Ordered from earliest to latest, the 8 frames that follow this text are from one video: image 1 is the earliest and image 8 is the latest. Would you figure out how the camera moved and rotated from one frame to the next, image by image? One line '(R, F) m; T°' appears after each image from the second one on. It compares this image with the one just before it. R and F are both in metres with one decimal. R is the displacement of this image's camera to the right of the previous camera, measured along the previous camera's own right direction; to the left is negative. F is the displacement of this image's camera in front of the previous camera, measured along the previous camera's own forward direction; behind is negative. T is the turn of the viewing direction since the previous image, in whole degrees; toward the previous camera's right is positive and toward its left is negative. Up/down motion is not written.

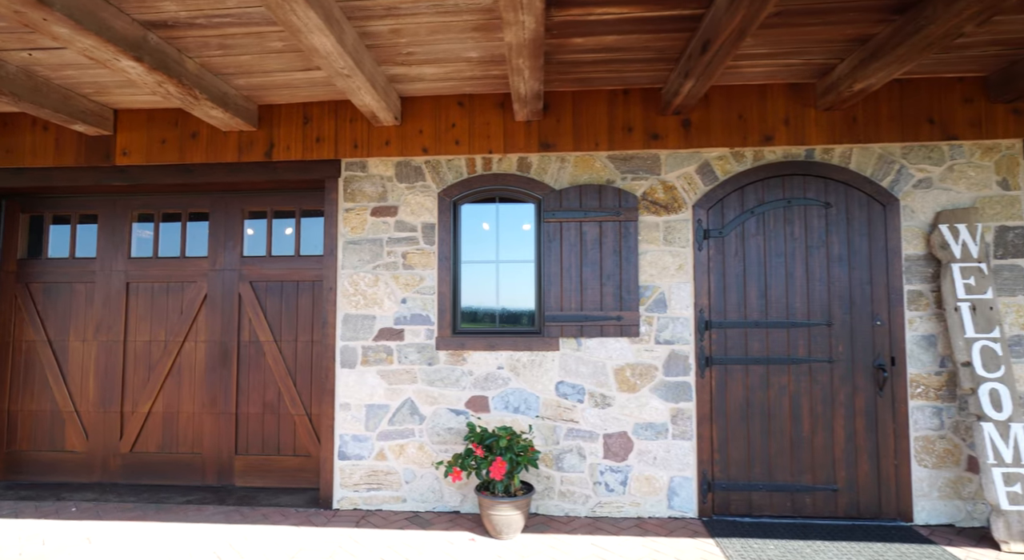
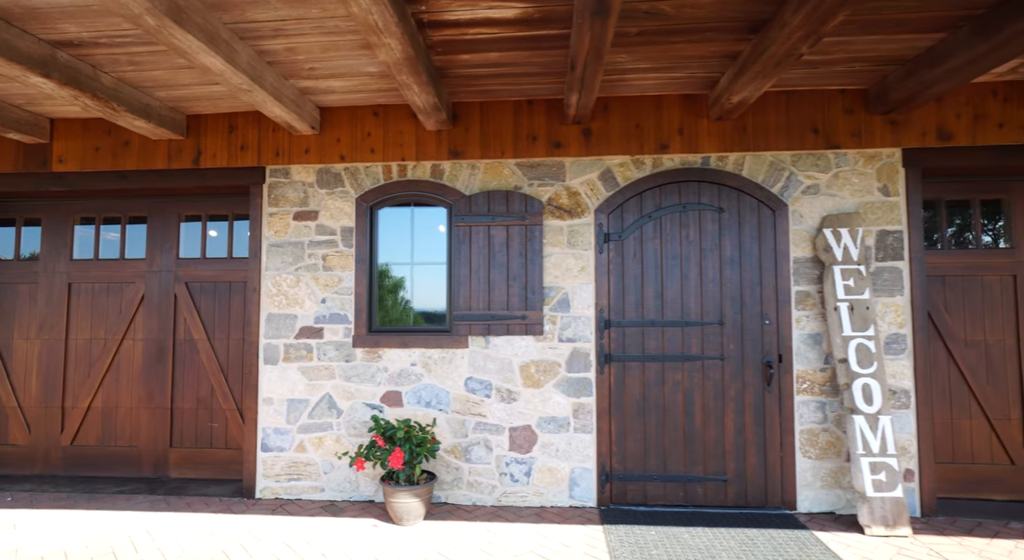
(+0.6, -0.2) m; 0°
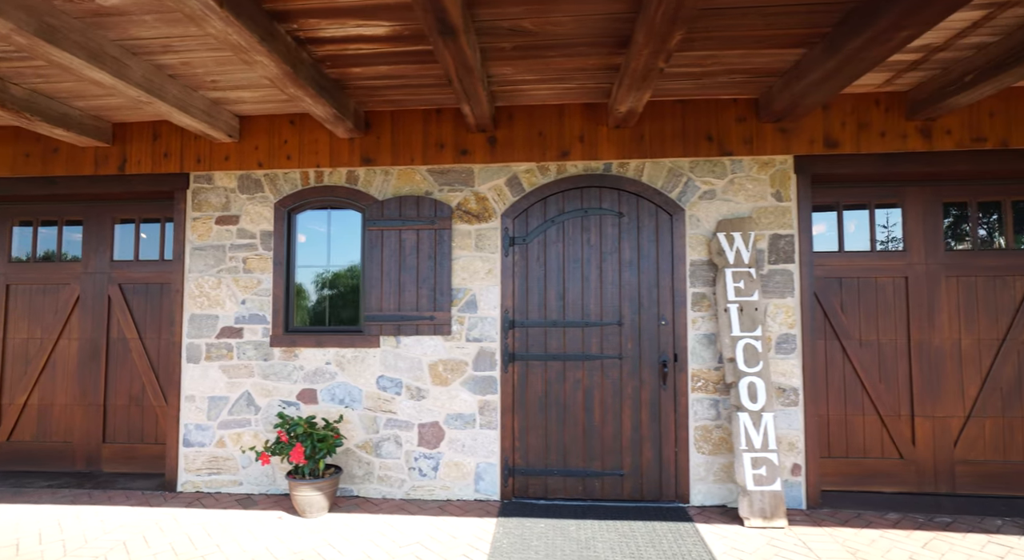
(+0.6, -0.1) m; 0°
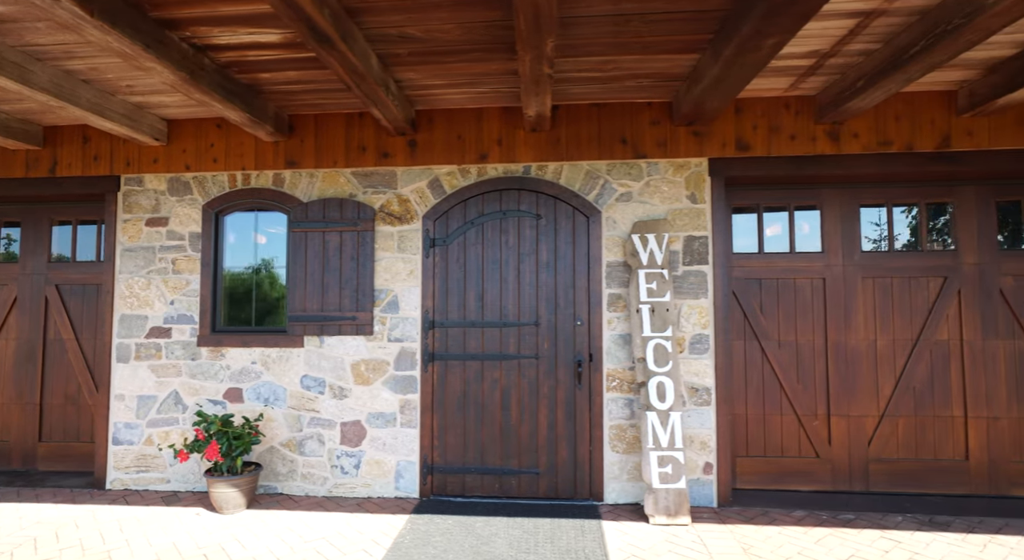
(+0.6, -0.1) m; 0°
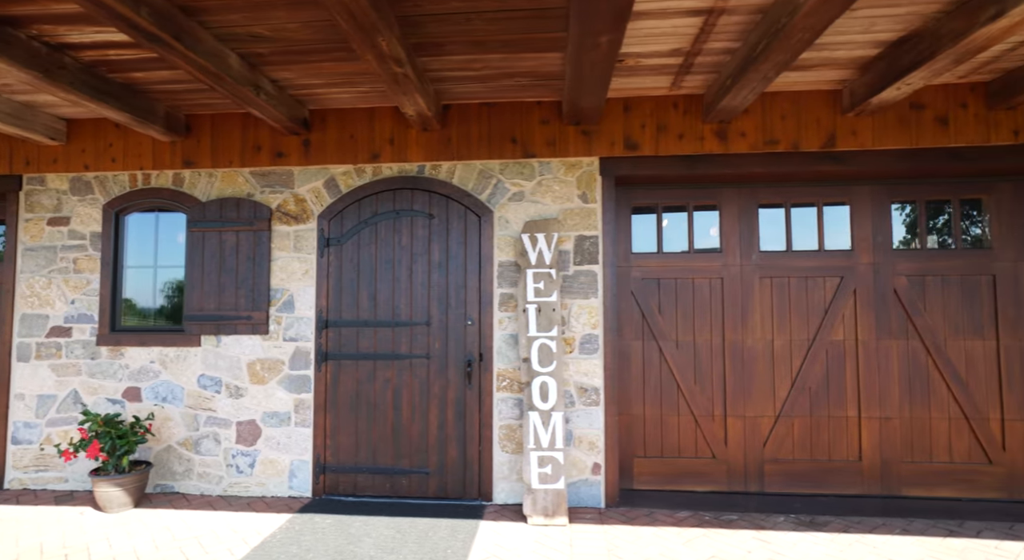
(+0.7, 0.0) m; 0°
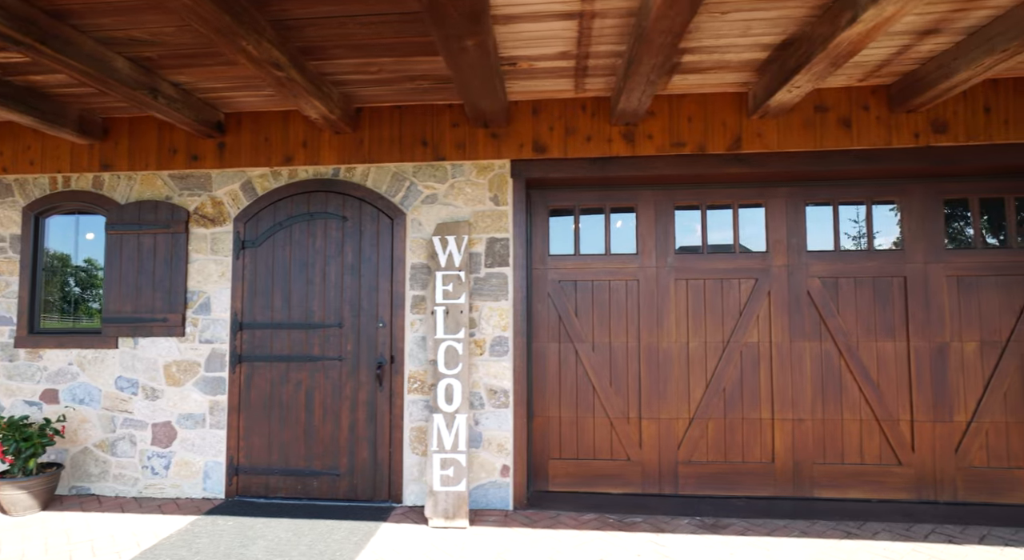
(+0.6, 0.0) m; 0°
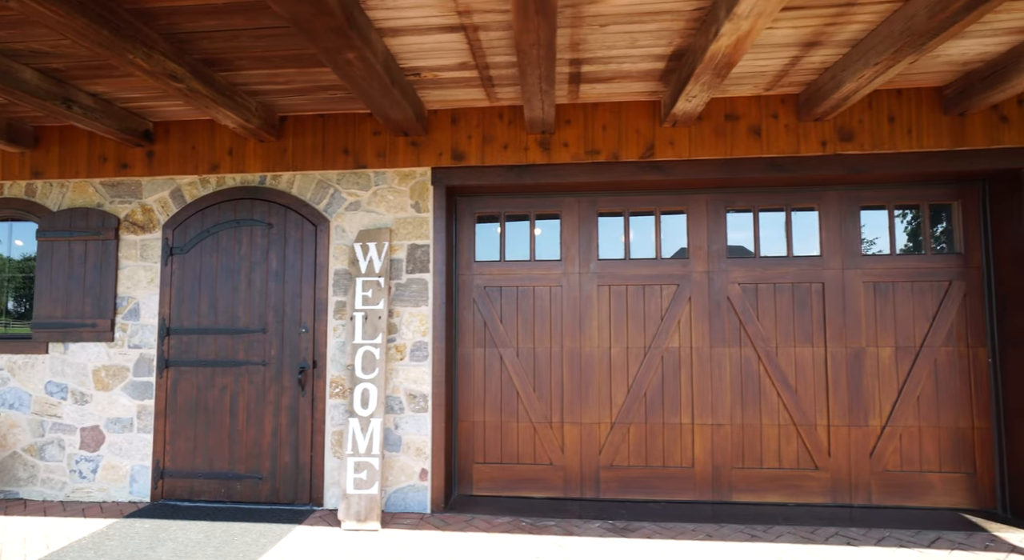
(+0.5, 0.0) m; 0°
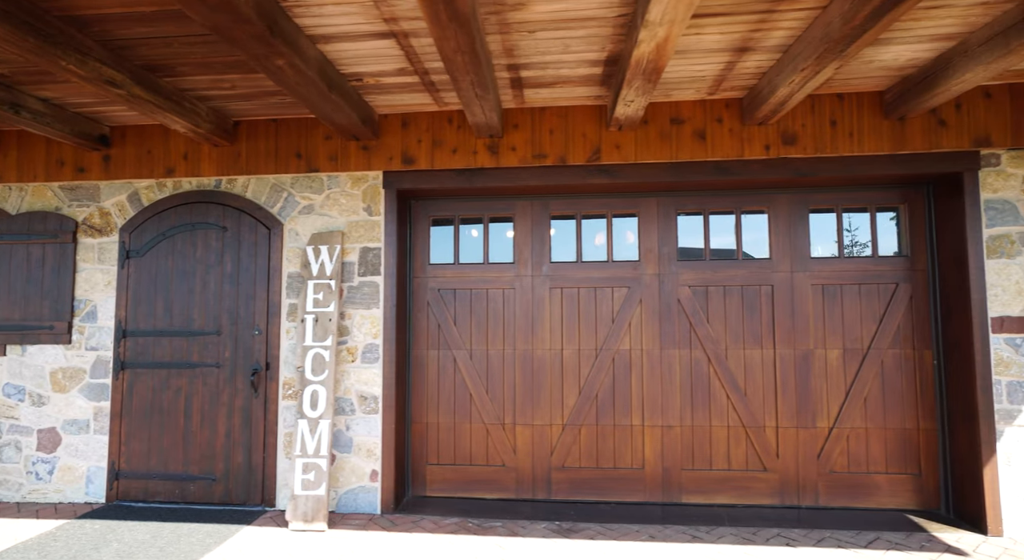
(+0.3, 0.0) m; 0°
